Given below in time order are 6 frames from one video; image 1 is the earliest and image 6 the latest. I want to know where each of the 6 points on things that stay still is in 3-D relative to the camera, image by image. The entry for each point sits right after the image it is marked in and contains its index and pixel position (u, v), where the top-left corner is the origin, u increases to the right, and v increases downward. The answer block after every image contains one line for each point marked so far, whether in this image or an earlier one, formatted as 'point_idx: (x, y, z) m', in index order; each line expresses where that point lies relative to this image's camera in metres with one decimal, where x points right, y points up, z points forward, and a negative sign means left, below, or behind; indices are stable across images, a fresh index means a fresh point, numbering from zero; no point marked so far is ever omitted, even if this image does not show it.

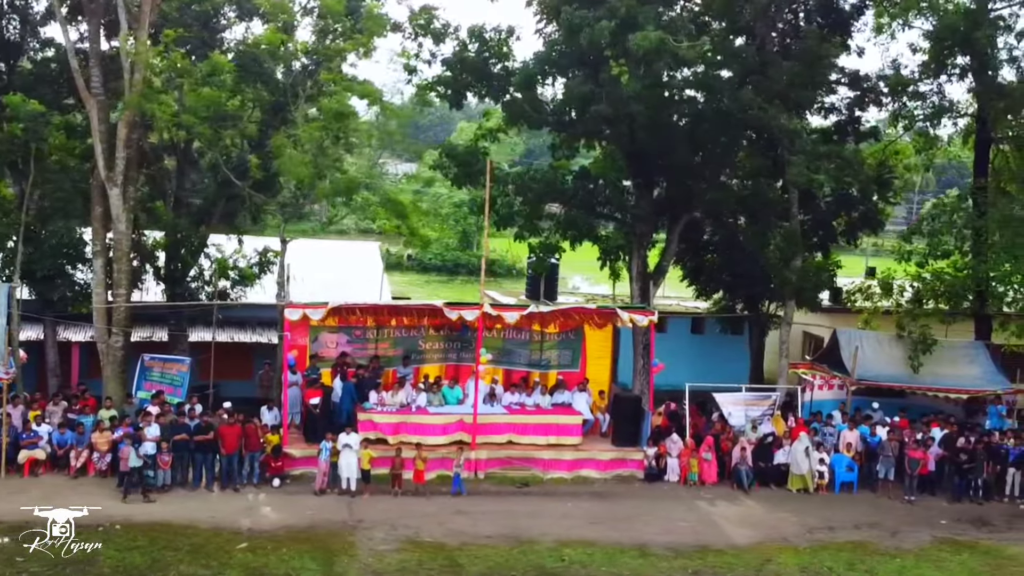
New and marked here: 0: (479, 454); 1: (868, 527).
0: (-0.5, -2.5, +19.3) m
1: (+5.1, -3.5, +18.1) m
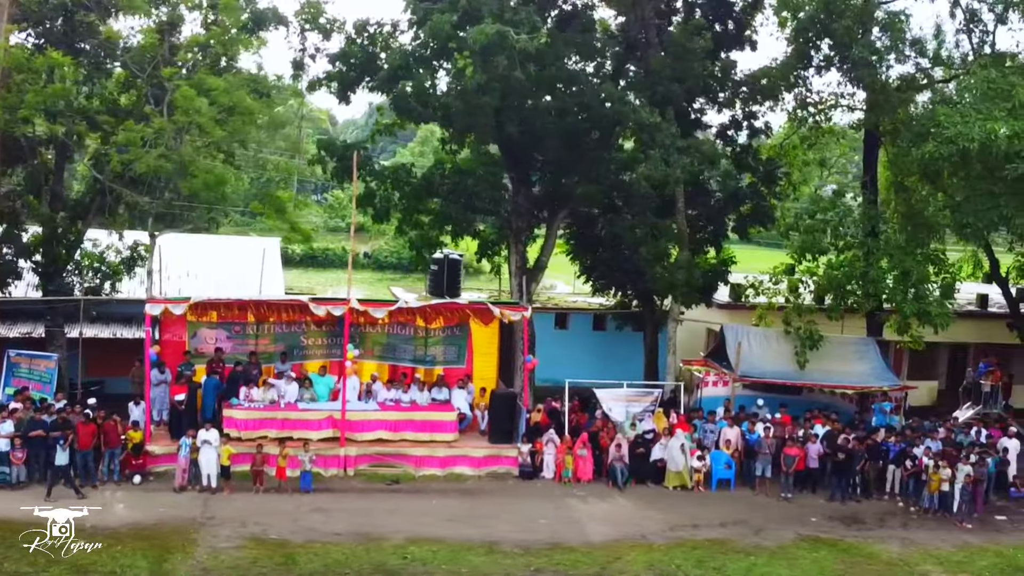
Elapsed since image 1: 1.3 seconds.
0: (-2.5, -2.5, +19.2) m
1: (+3.2, -3.4, +18.0) m
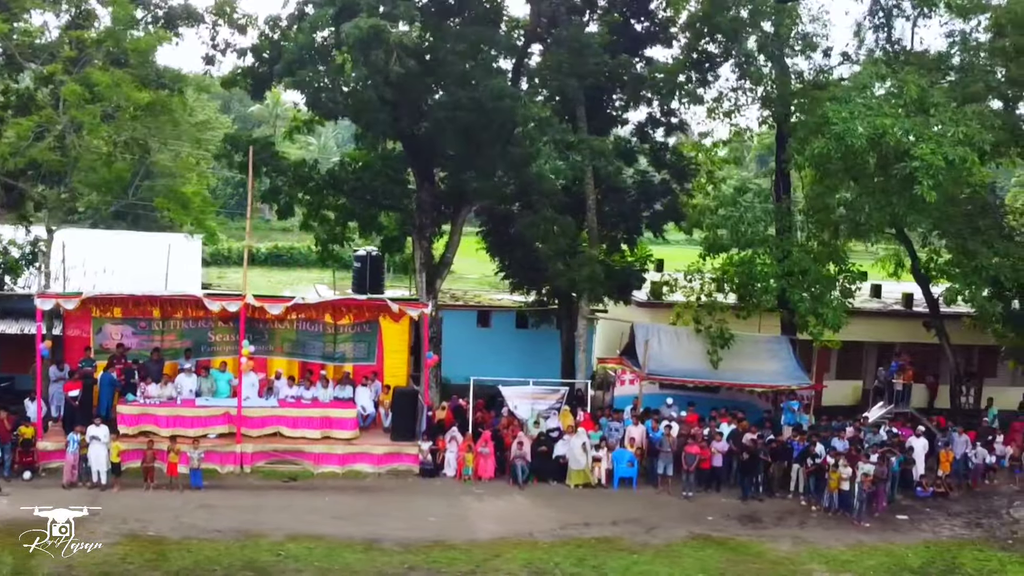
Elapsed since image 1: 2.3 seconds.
0: (-4.0, -2.4, +19.0) m
1: (+1.6, -3.3, +17.8) m
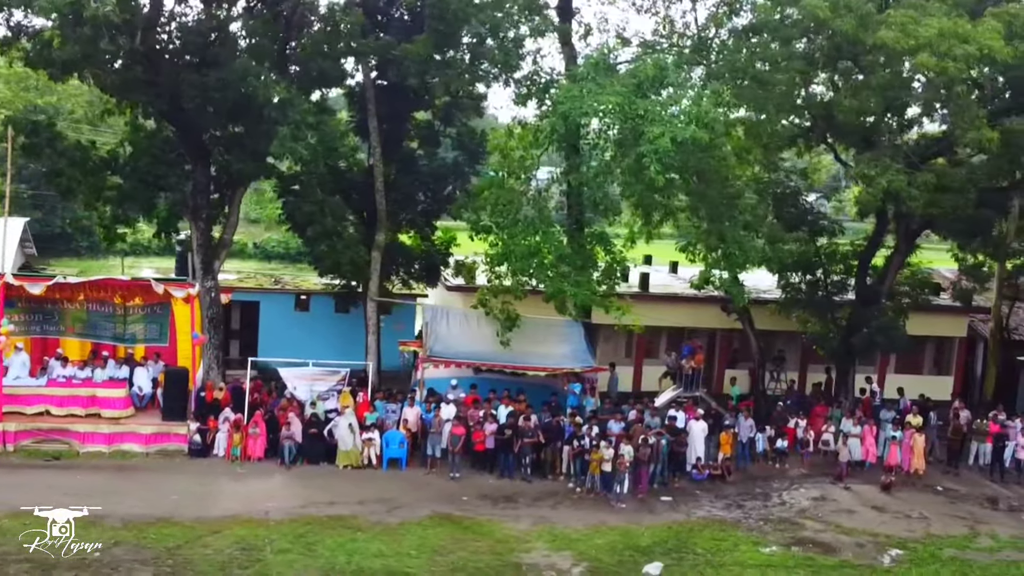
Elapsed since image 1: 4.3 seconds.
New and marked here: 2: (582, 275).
0: (-7.6, -2.1, +19.1) m
1: (-2.0, -3.1, +17.9) m
2: (+1.1, +0.2, +19.3) m
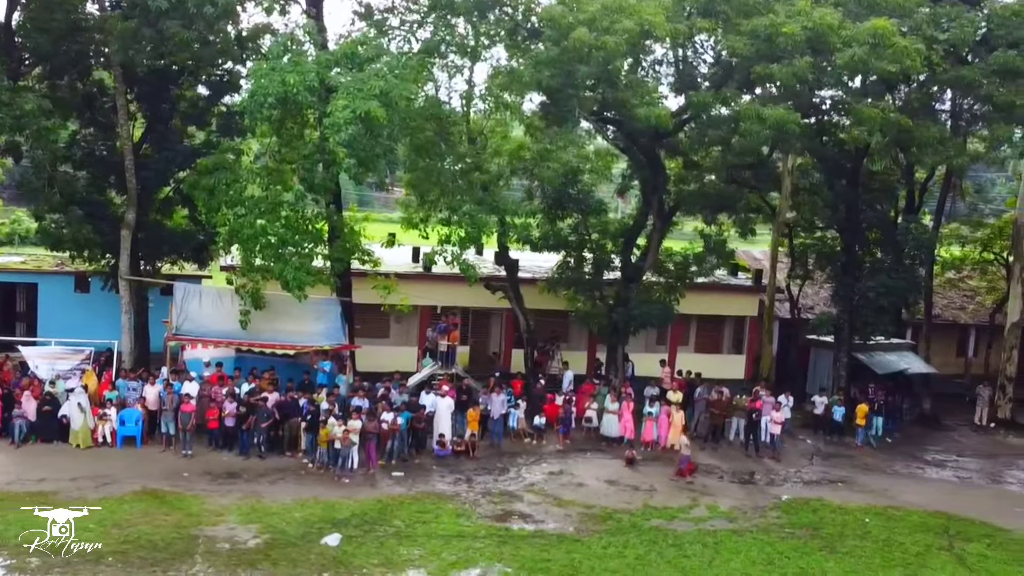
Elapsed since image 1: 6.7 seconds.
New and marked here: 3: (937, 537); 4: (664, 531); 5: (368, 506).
0: (-11.8, -1.8, +18.8) m
1: (-6.1, -2.7, +17.8) m
2: (-3.1, +0.6, +19.2) m
3: (+5.9, -3.4, +17.3) m
4: (+2.1, -3.3, +17.1) m
5: (-2.0, -3.0, +17.4) m
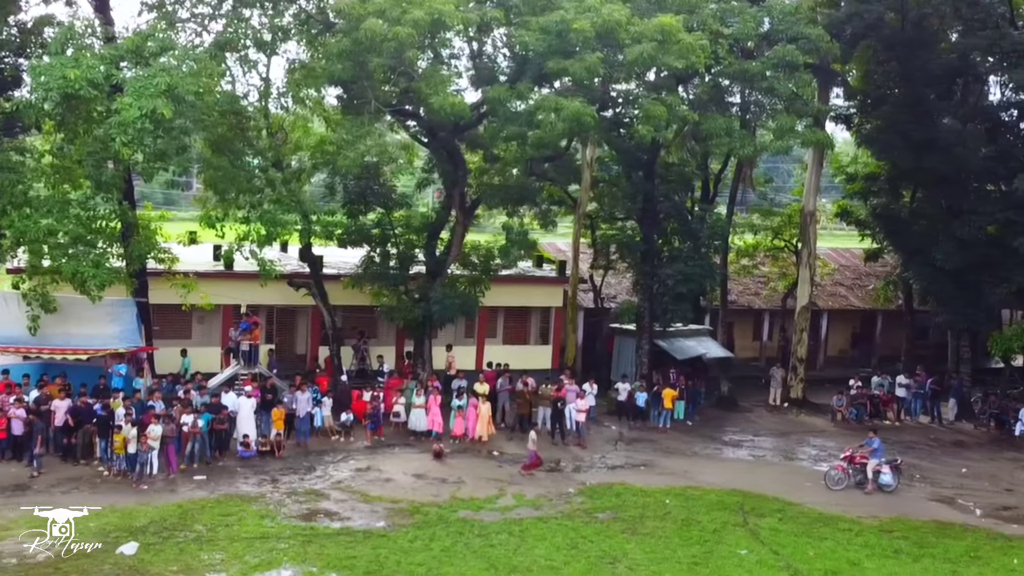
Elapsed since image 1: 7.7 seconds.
0: (-14.5, -2.0, +16.9) m
1: (-8.7, -2.8, +16.7) m
2: (-6.1, +0.5, +18.6) m
3: (+3.2, -3.2, +18.0) m
4: (-0.5, -3.2, +17.2) m
5: (-4.6, -3.0, +16.9) m
